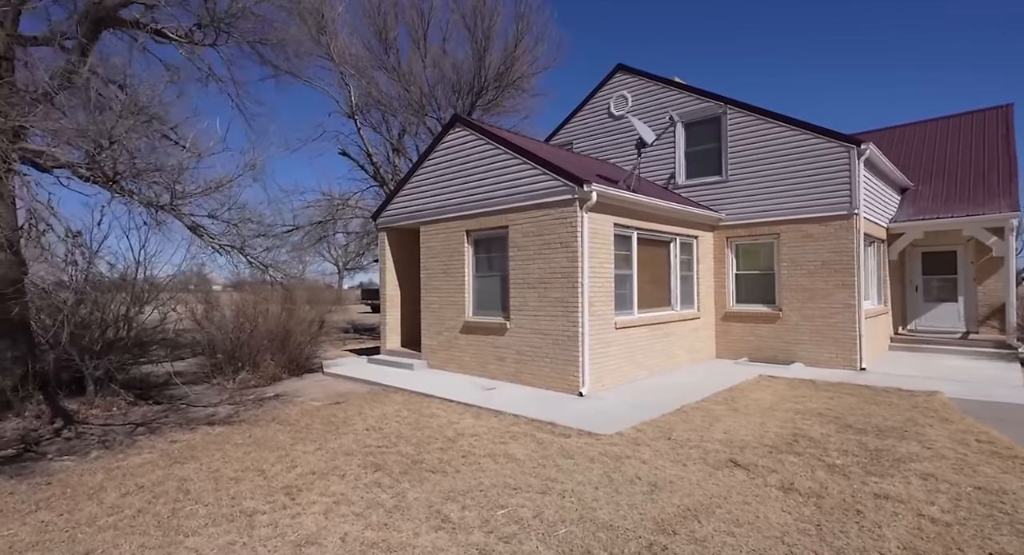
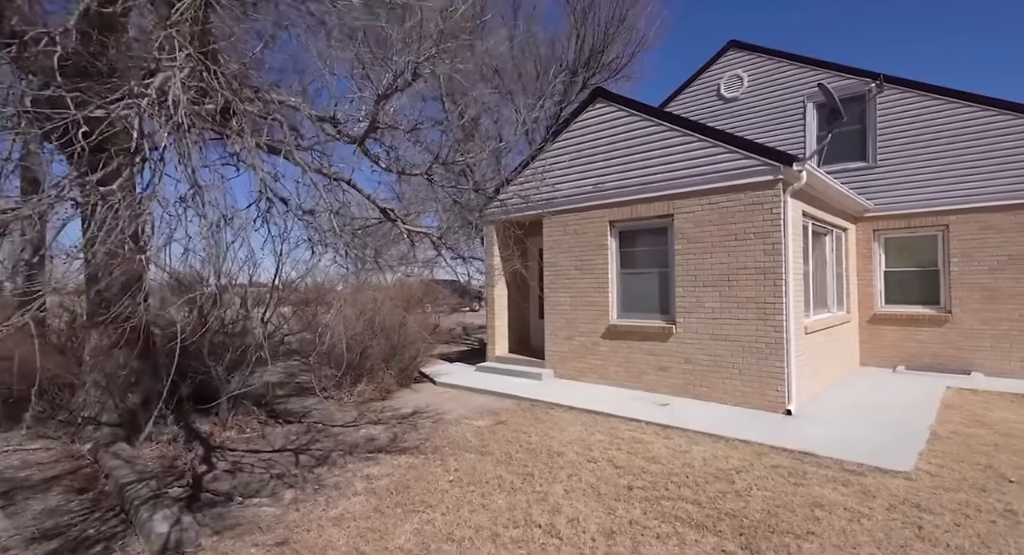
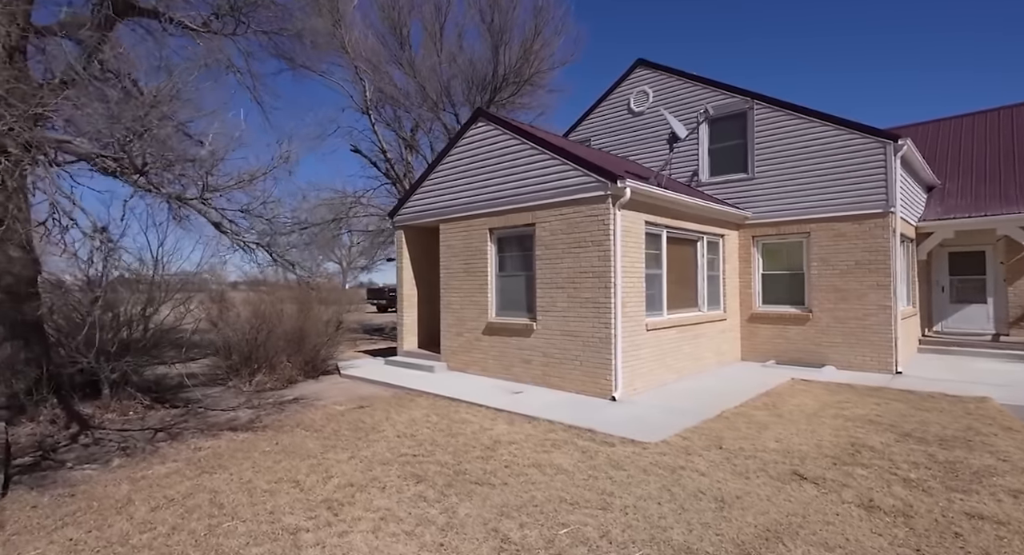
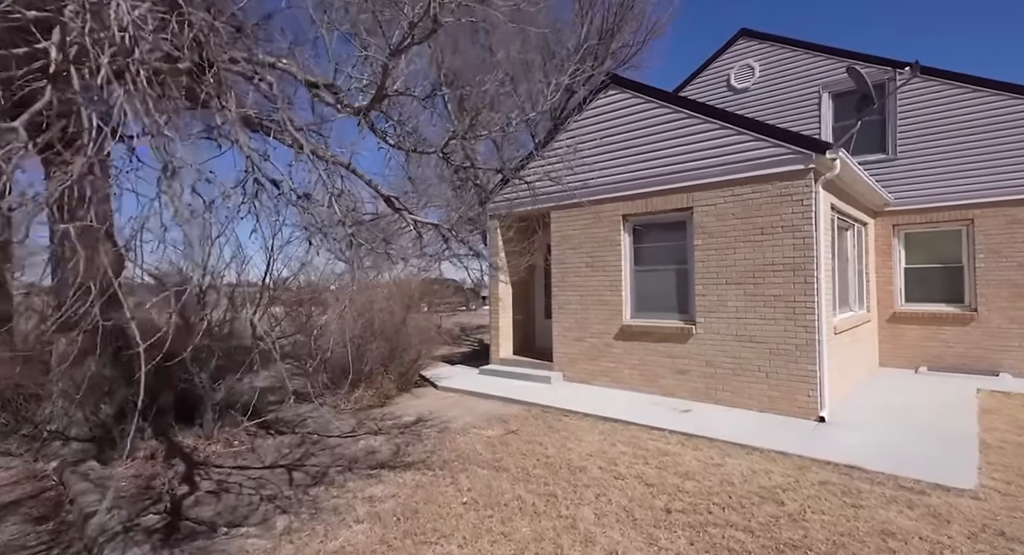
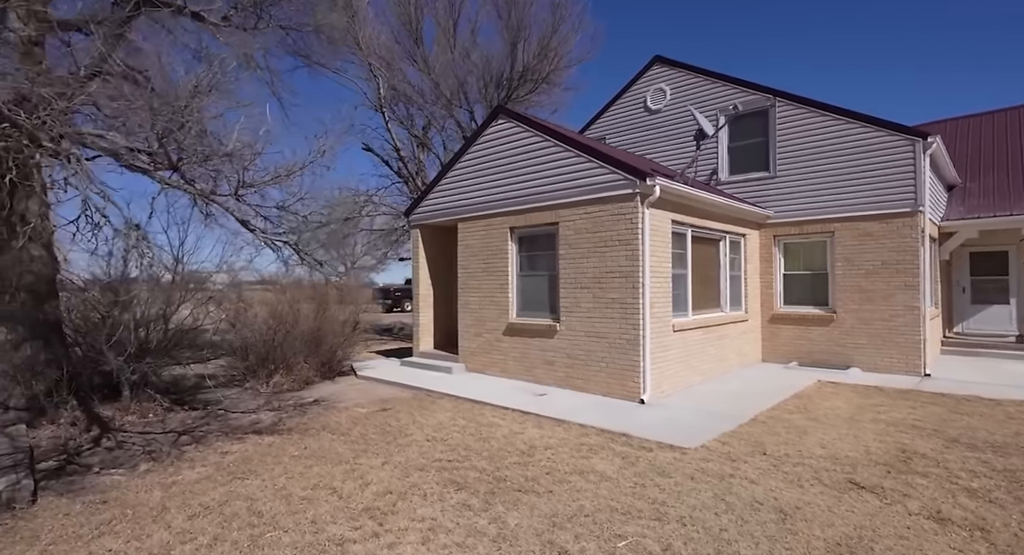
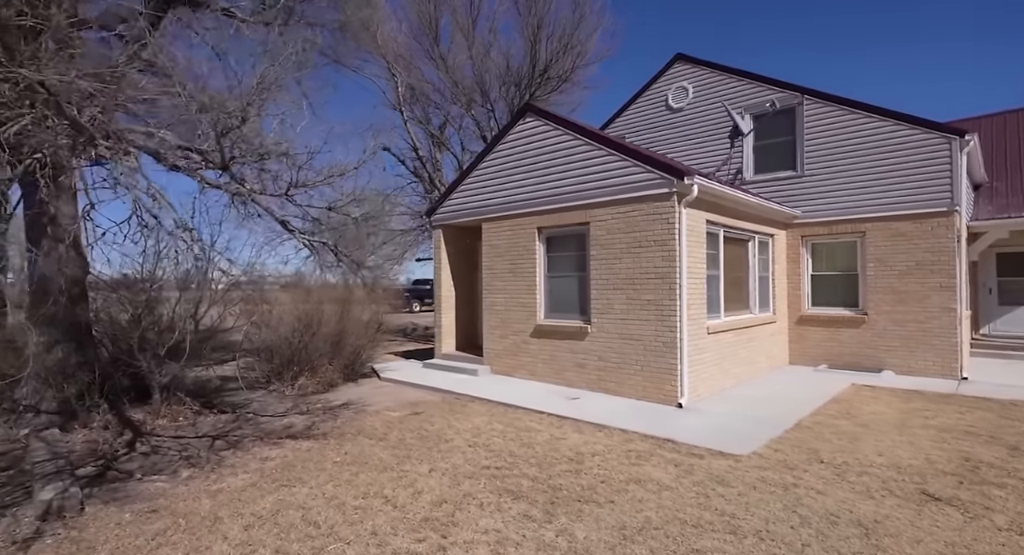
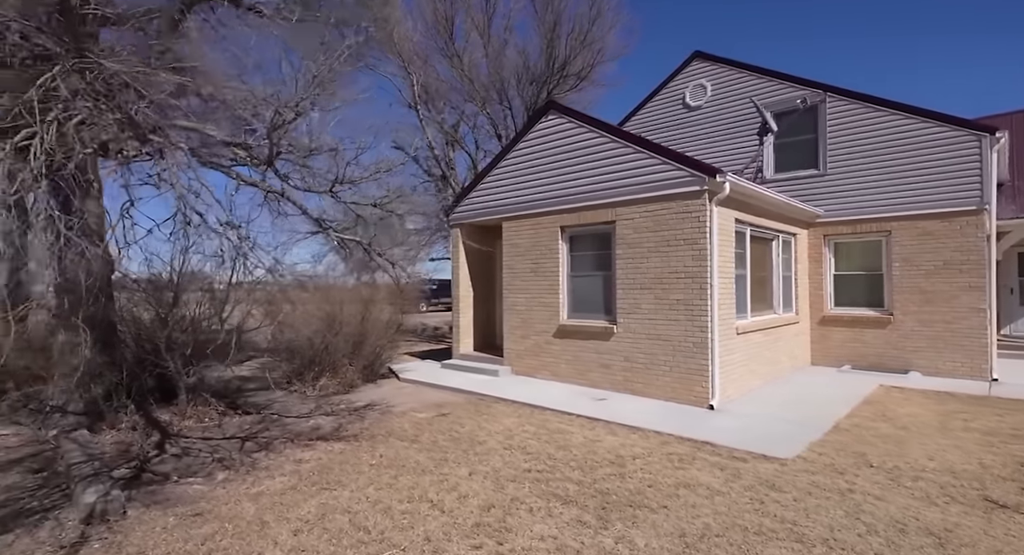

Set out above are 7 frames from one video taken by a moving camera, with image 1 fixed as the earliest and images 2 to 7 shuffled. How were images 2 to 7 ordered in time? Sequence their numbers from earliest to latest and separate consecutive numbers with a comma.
3, 5, 6, 7, 2, 4
